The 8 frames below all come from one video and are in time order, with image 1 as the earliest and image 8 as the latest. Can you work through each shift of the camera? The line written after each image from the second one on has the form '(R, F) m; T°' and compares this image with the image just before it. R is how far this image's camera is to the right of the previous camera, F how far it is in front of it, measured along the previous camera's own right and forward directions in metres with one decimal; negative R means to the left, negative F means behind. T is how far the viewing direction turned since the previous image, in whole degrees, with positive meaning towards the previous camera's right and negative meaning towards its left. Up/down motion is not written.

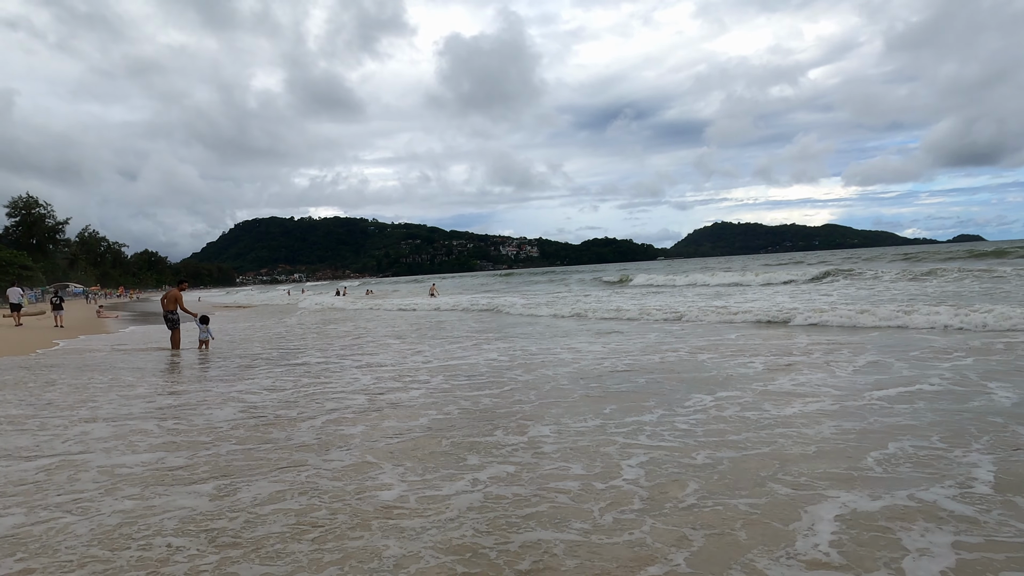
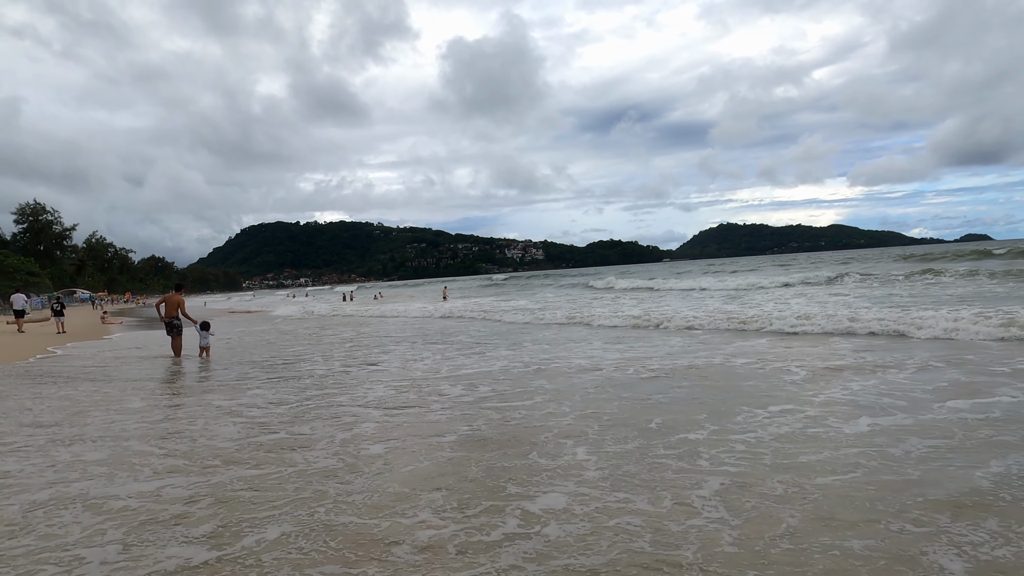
(-0.1, +0.2) m; 0°
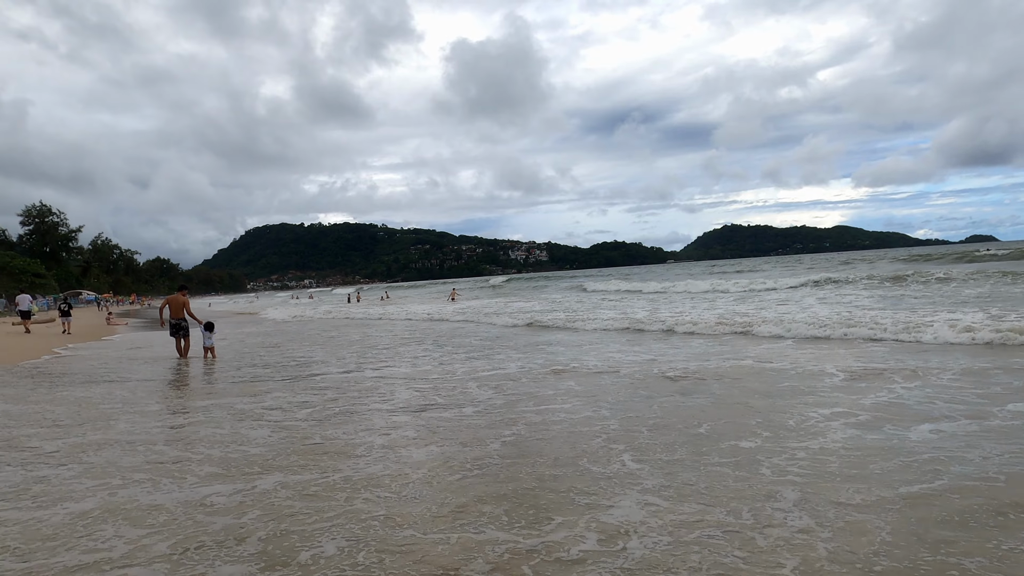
(-0.1, +0.1) m; 0°
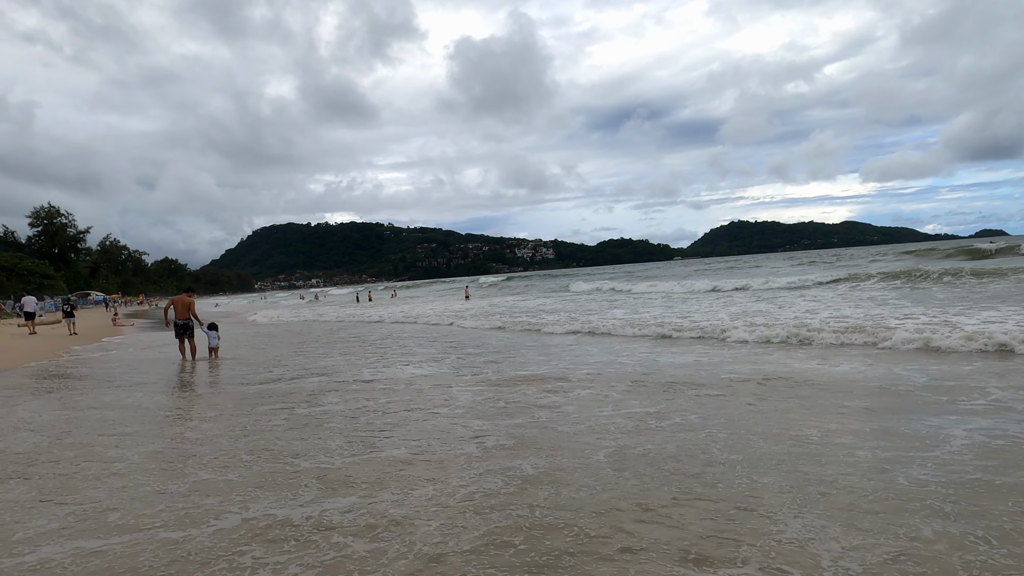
(-0.3, +0.2) m; -1°
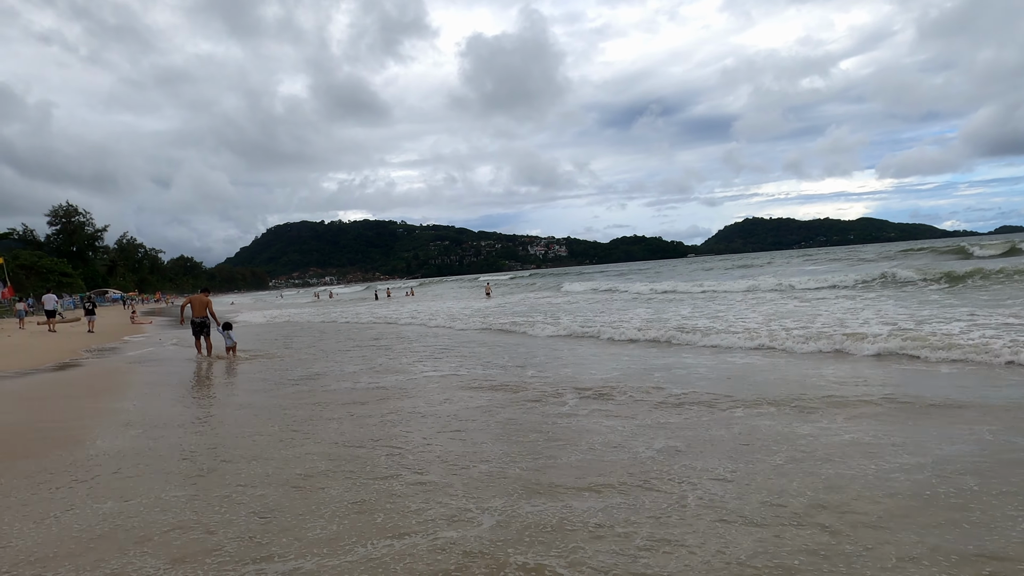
(-0.4, +0.3) m; -1°
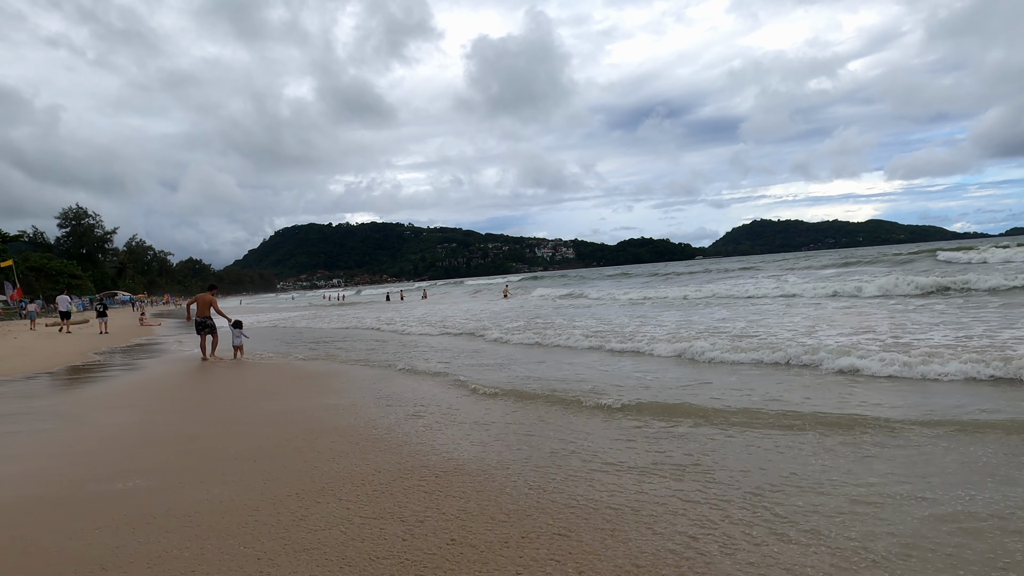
(-0.4, +0.3) m; 0°
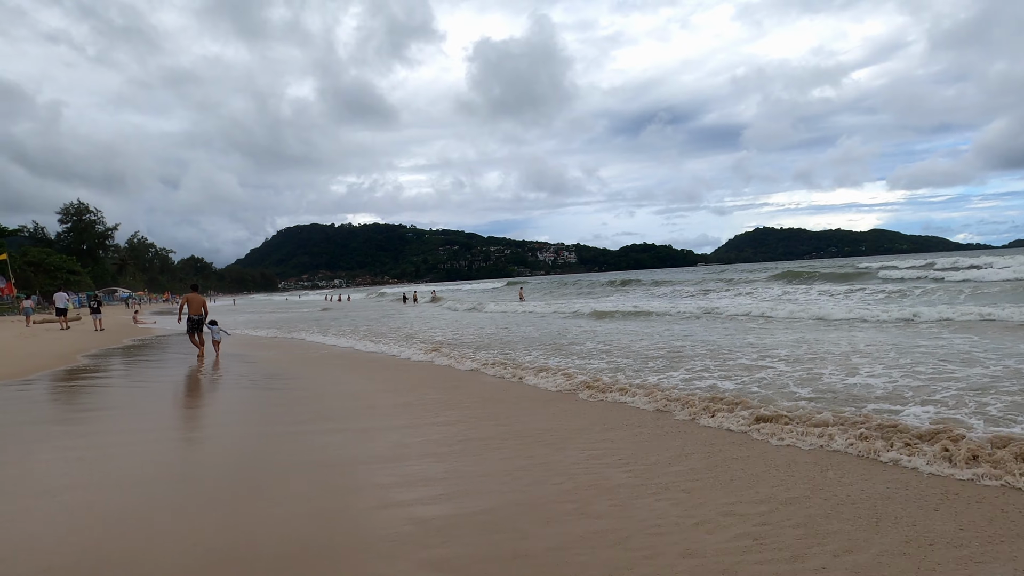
(-0.2, +0.3) m; 0°
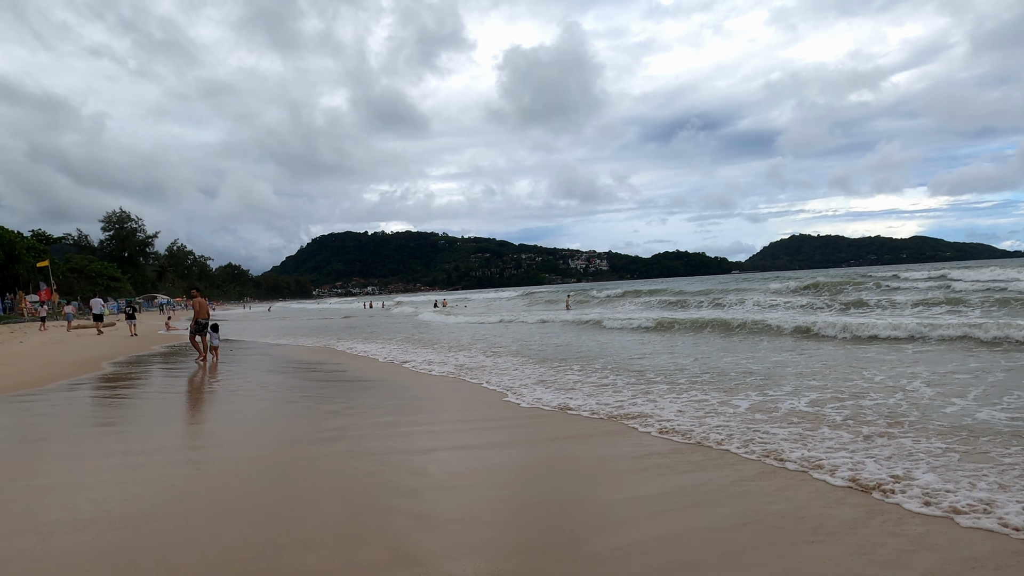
(-1.1, +0.8) m; -2°
